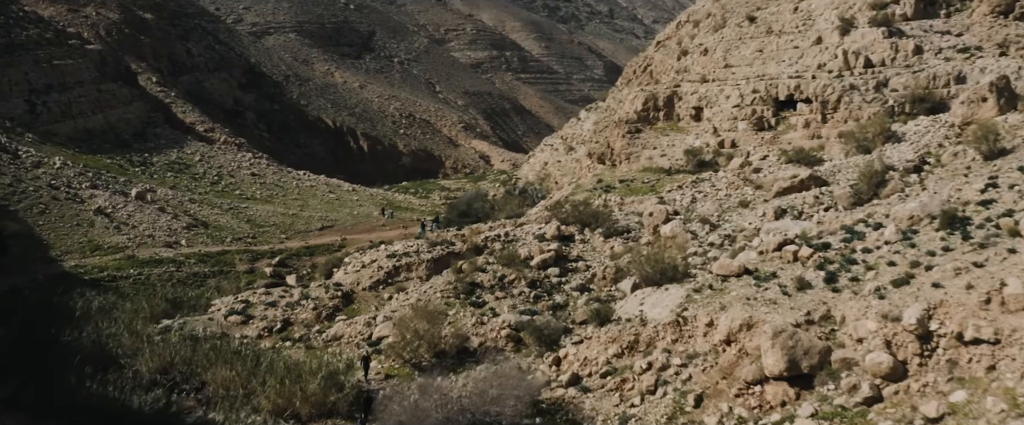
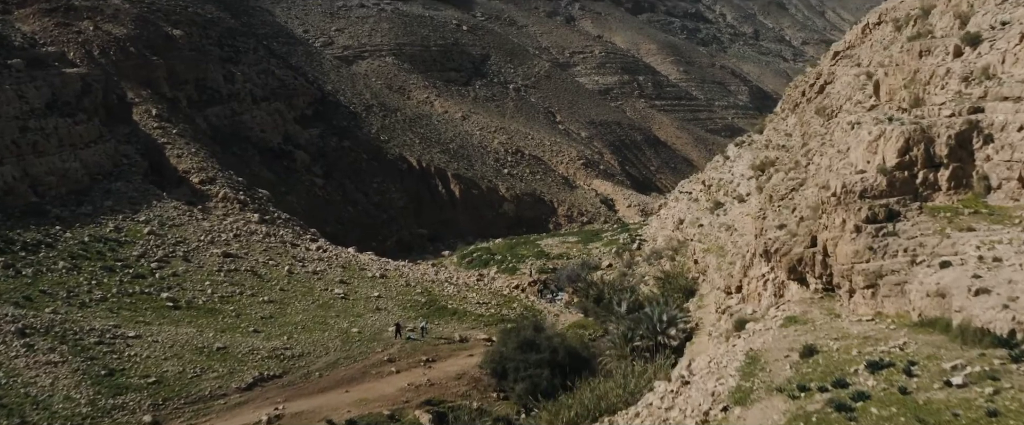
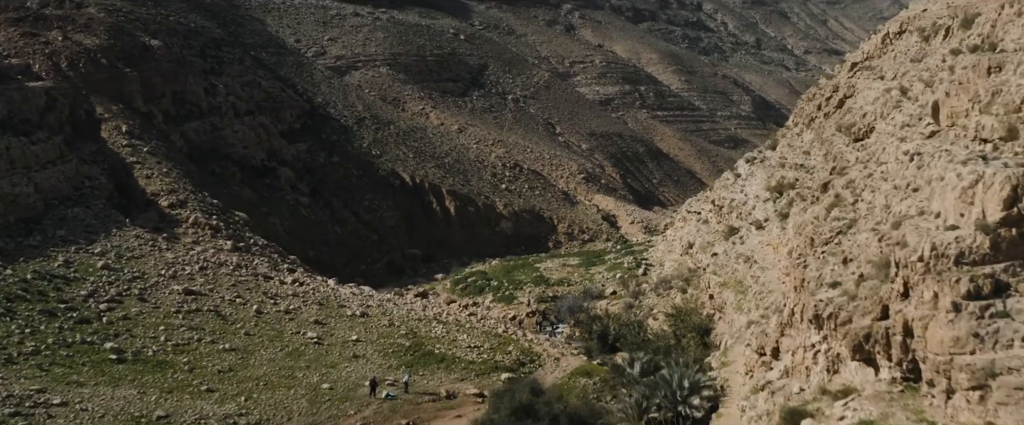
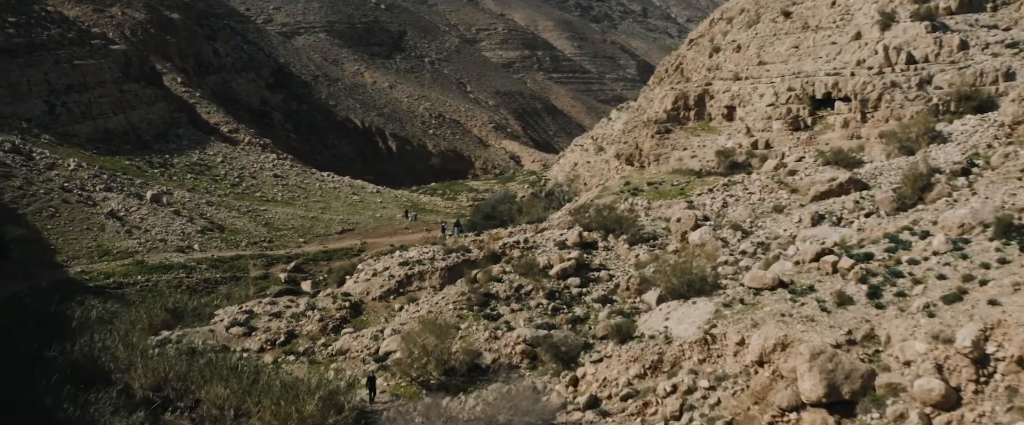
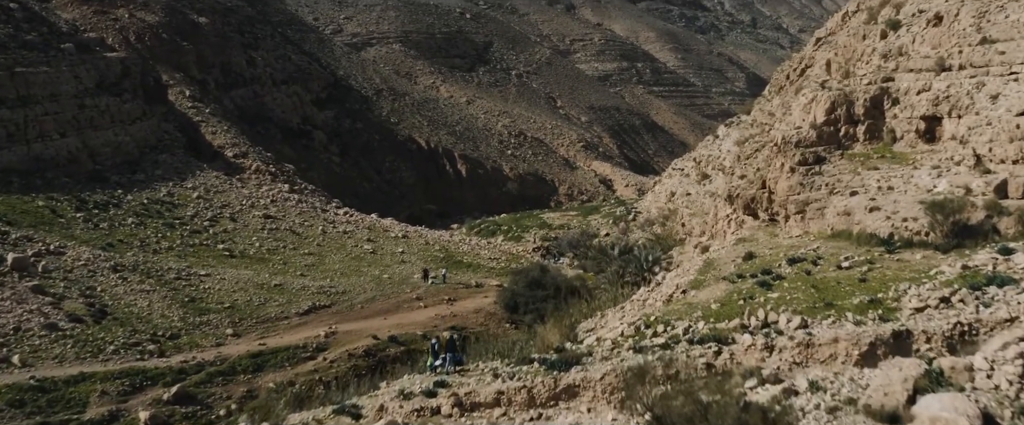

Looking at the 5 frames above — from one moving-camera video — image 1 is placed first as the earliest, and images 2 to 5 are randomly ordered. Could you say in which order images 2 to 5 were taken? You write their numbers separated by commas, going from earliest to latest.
4, 5, 2, 3
